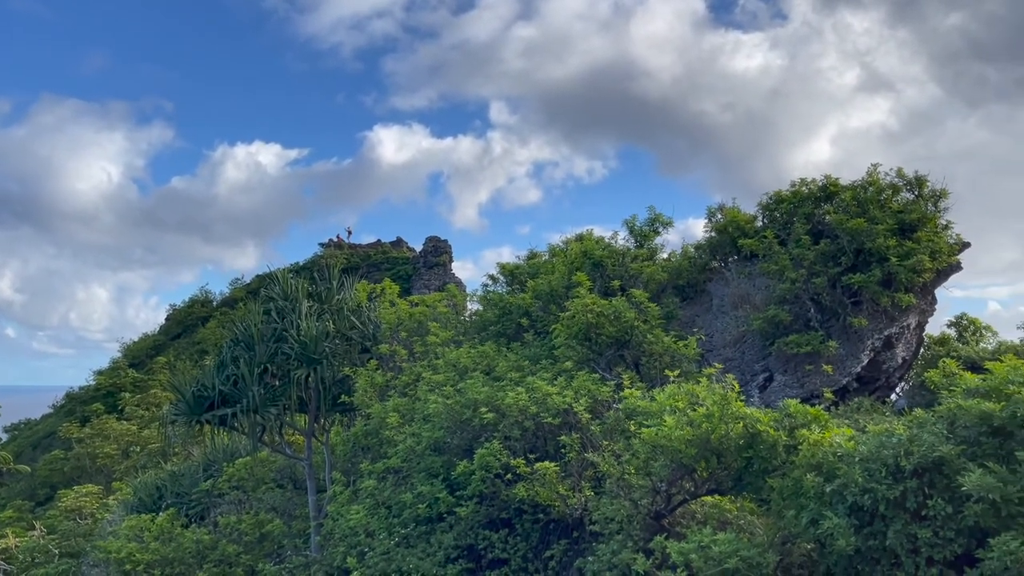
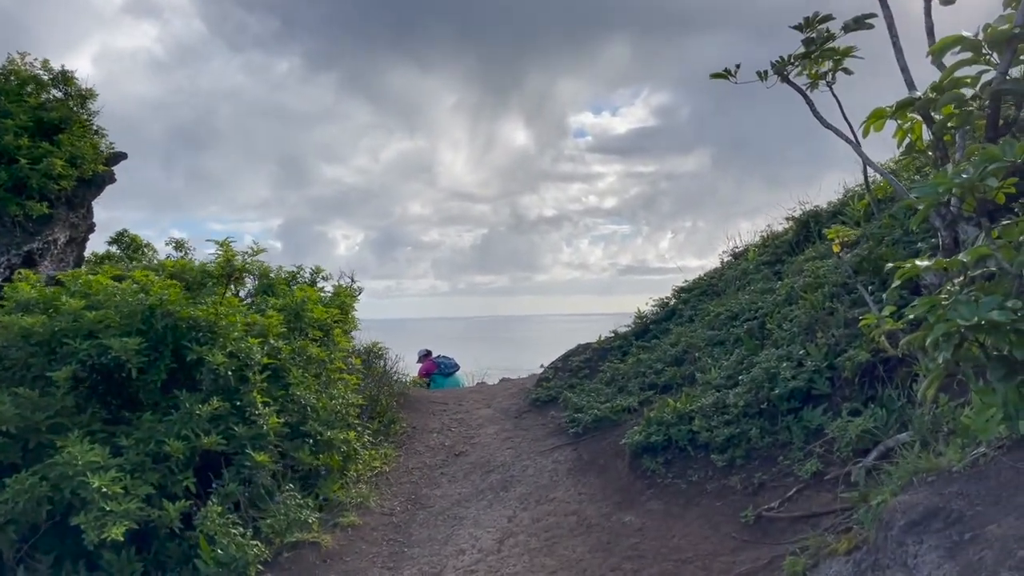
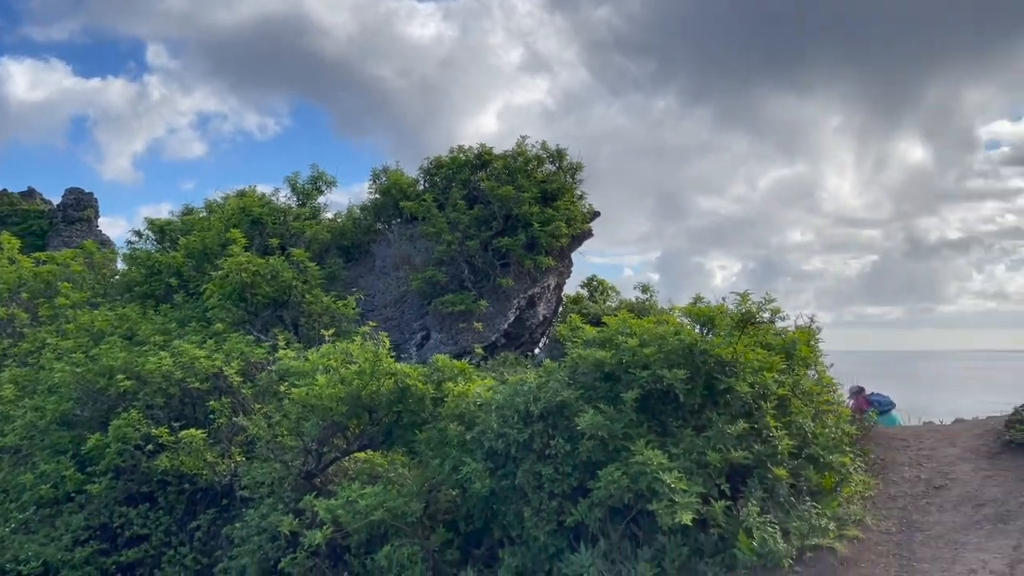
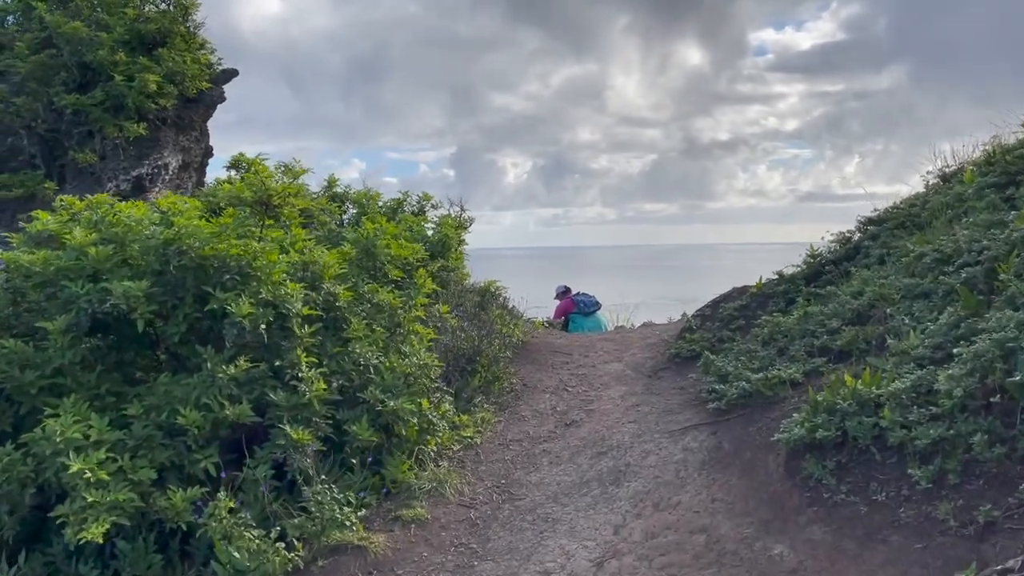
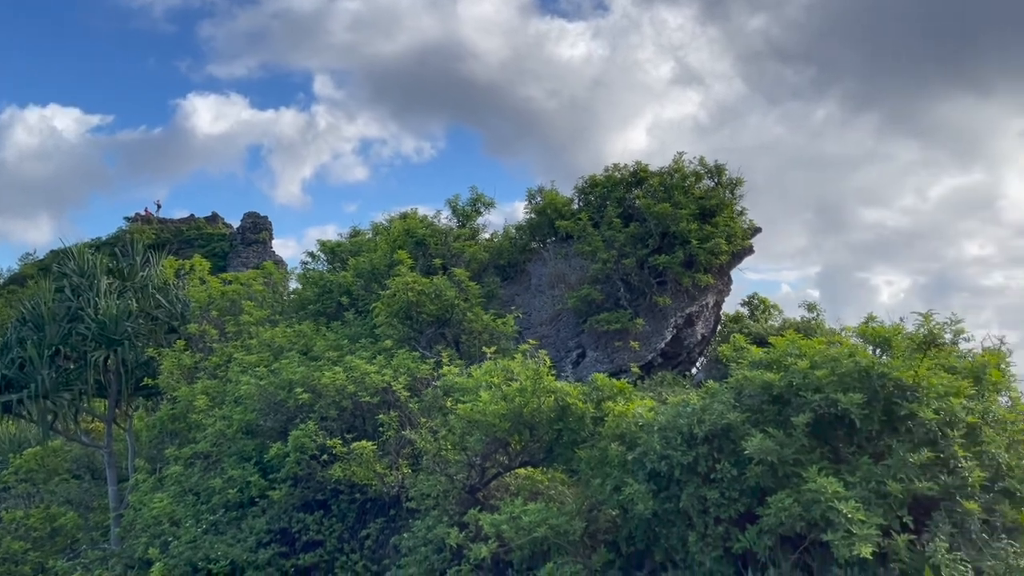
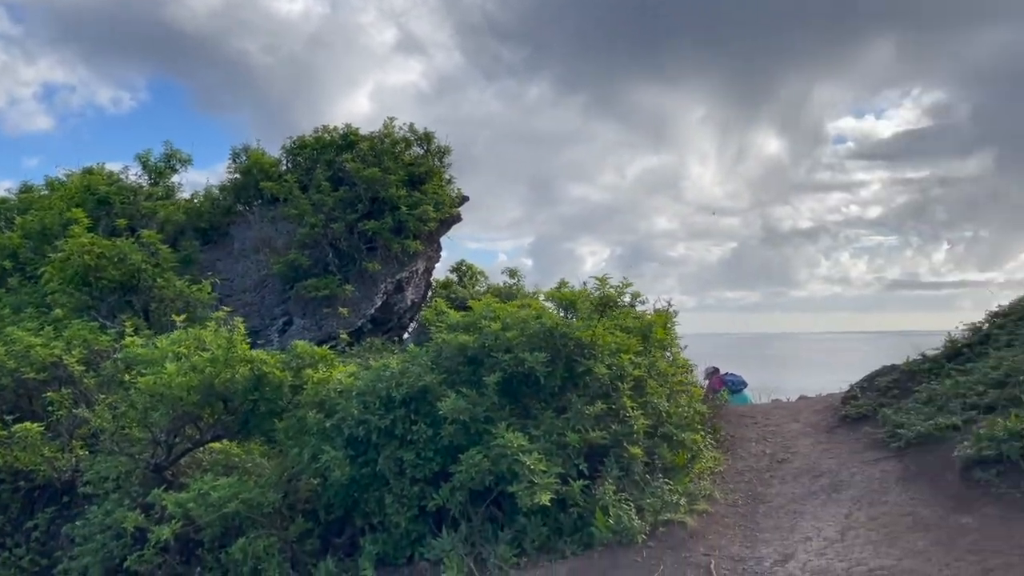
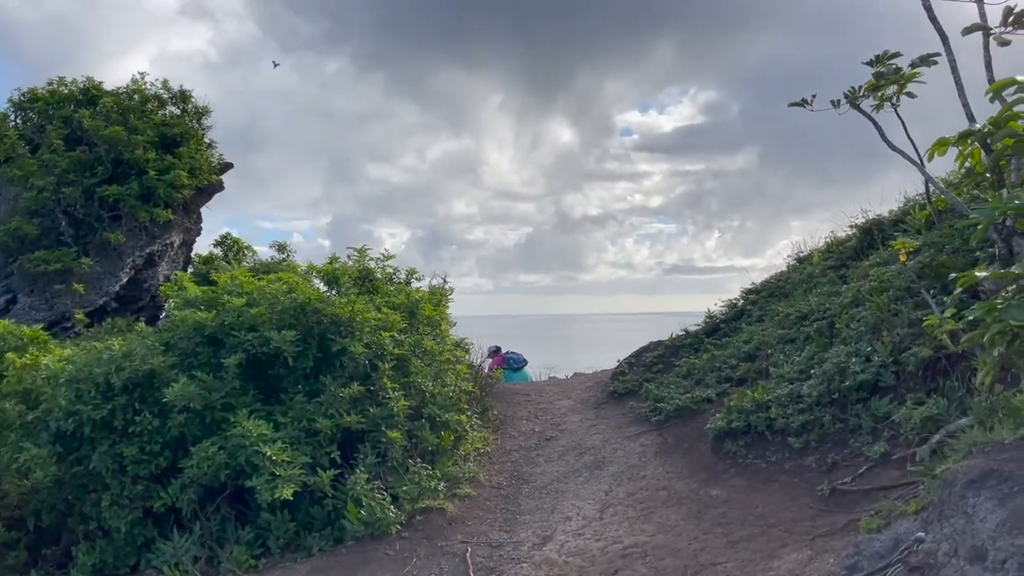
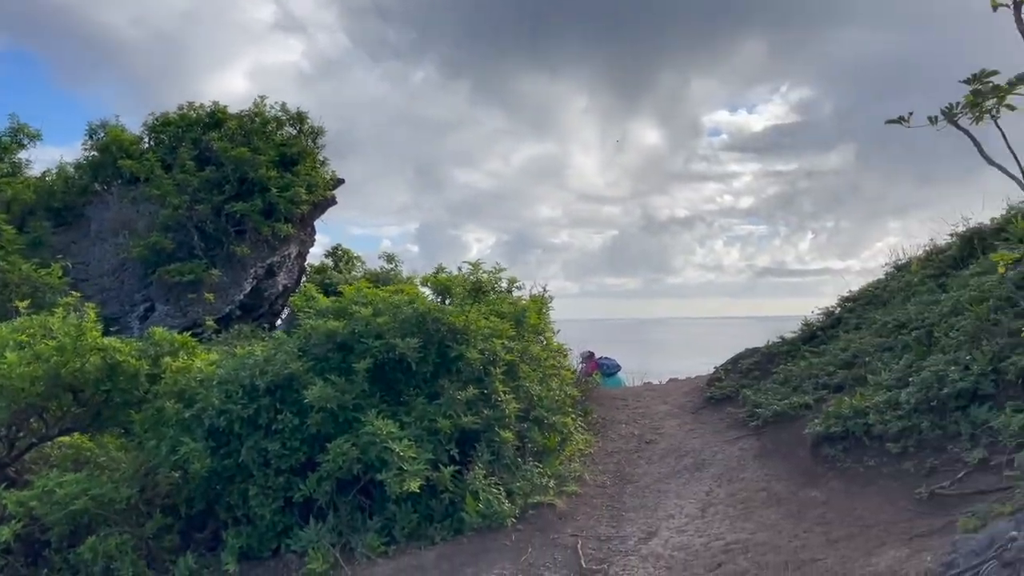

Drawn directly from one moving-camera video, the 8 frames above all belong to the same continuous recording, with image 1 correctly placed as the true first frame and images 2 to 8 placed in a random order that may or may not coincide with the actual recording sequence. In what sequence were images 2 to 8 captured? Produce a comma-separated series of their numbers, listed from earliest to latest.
5, 3, 6, 8, 7, 2, 4
